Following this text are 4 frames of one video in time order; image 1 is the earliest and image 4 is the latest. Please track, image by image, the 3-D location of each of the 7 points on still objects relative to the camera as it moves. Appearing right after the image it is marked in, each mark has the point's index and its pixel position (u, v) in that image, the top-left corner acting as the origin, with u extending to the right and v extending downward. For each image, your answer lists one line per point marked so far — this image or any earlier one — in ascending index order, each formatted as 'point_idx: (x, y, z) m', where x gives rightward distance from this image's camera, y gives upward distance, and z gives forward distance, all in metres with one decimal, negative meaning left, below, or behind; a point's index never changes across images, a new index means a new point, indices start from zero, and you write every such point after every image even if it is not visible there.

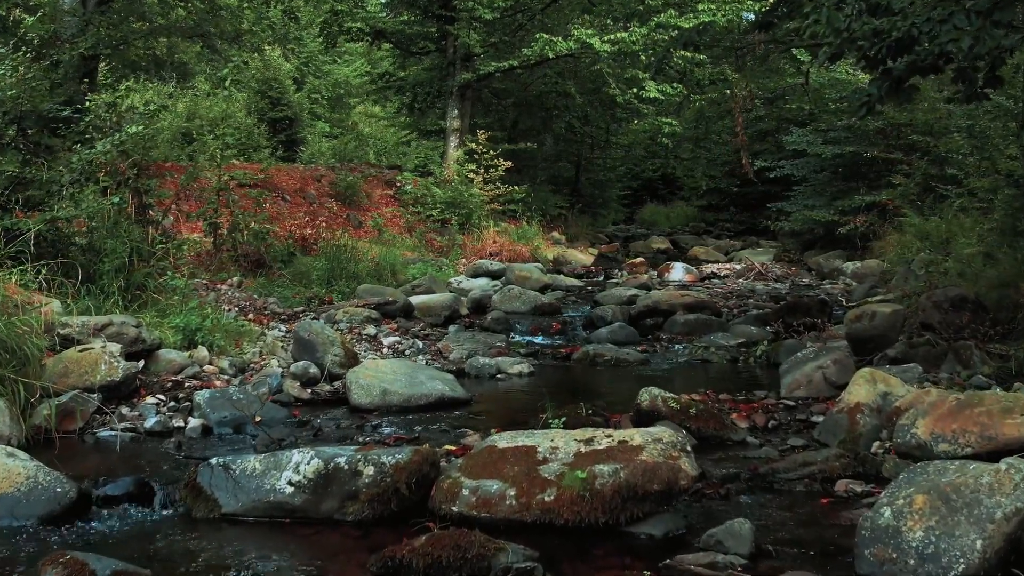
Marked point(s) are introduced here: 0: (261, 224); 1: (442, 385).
0: (-3.7, +0.9, +10.6) m
1: (-0.6, -0.8, +6.1) m
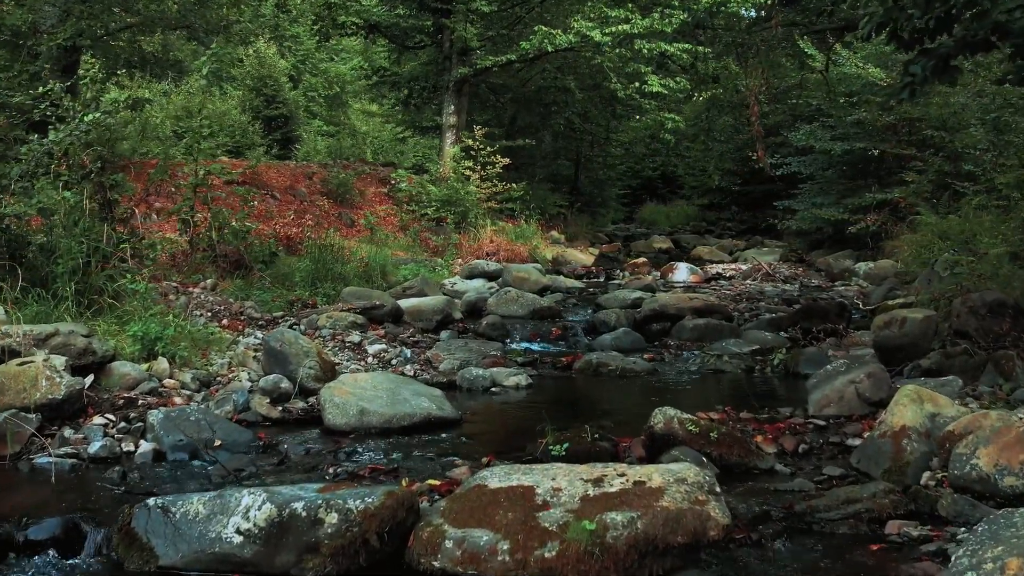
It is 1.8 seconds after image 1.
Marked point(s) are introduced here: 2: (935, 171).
0: (-3.7, +0.9, +9.9) m
1: (-0.6, -0.9, +5.4) m
2: (+8.5, +2.4, +14.6) m
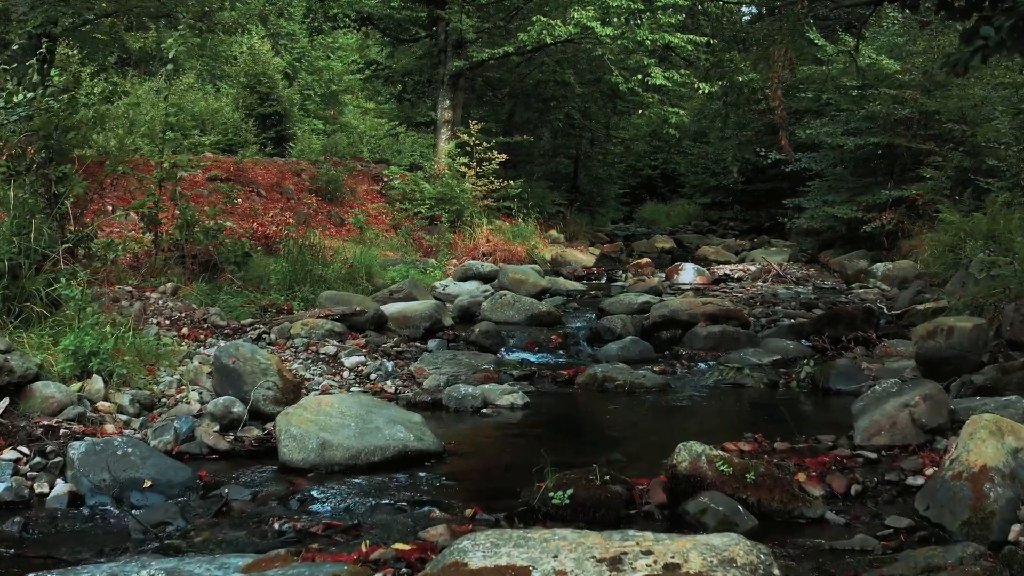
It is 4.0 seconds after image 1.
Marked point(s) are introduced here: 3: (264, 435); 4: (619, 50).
0: (-3.8, +0.9, +9.0) m
1: (-0.7, -0.9, +4.6) m
2: (+8.5, +2.3, +13.7) m
3: (-1.7, -1.0, +4.9) m
4: (+2.5, +5.5, +16.5) m
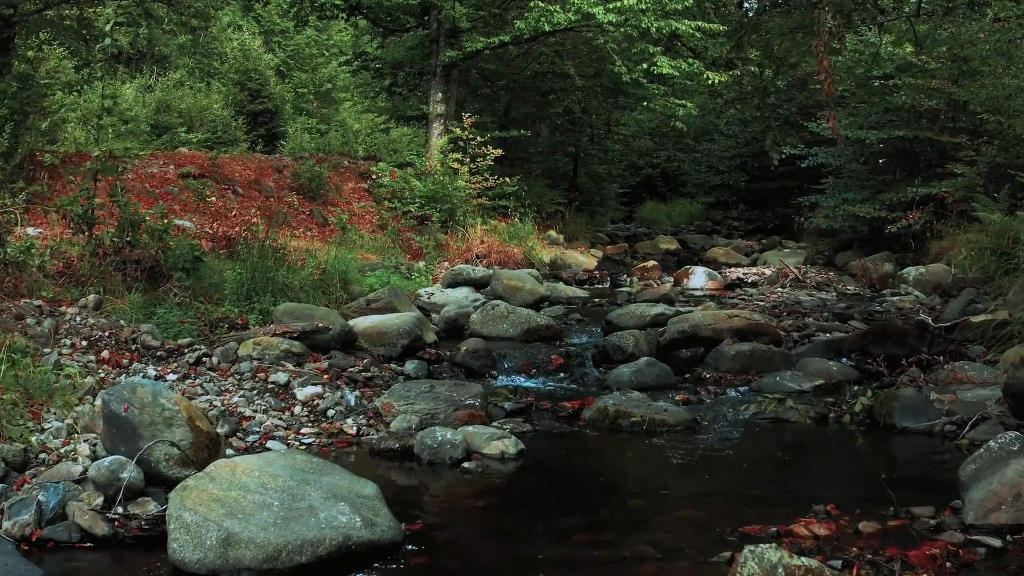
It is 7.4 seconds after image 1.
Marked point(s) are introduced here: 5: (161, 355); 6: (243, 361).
0: (-3.8, +0.7, +7.8) m
1: (-0.7, -1.0, +3.3) m
2: (+8.4, +2.2, +12.5) m
3: (-1.7, -1.1, +3.6) m
4: (+2.4, +5.4, +15.2) m
5: (-3.0, -0.6, +6.2) m
6: (-2.3, -0.6, +6.2) m
